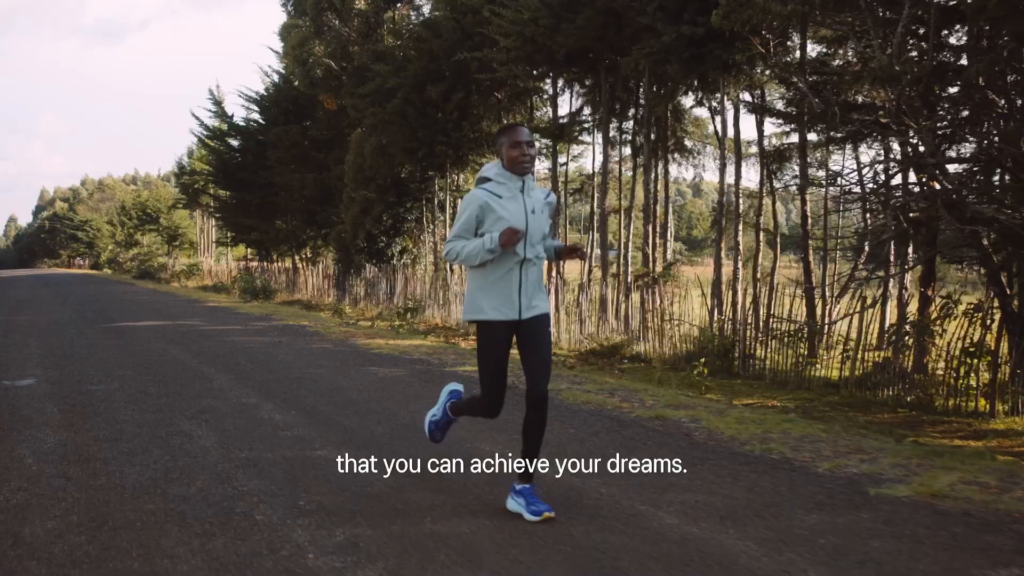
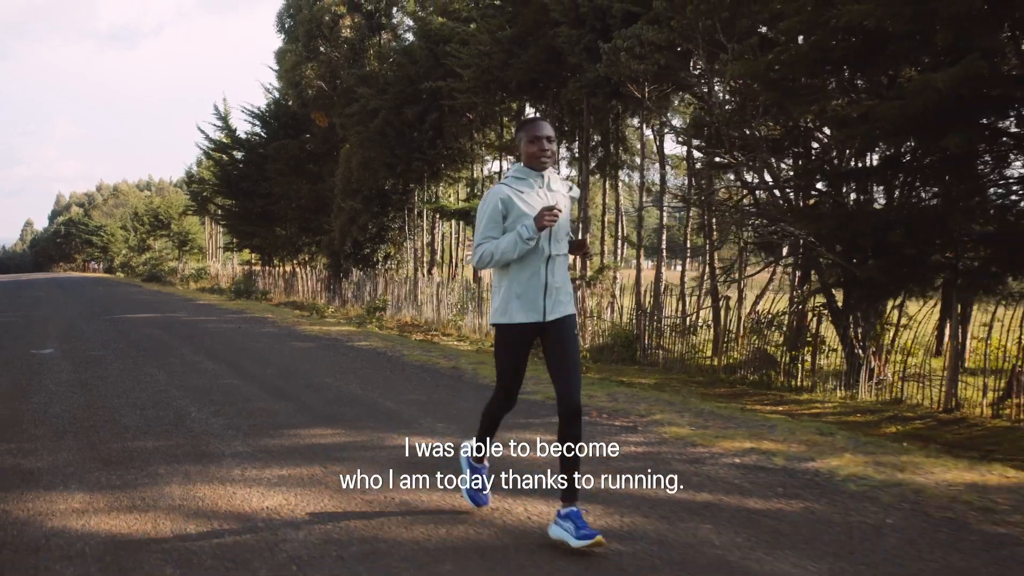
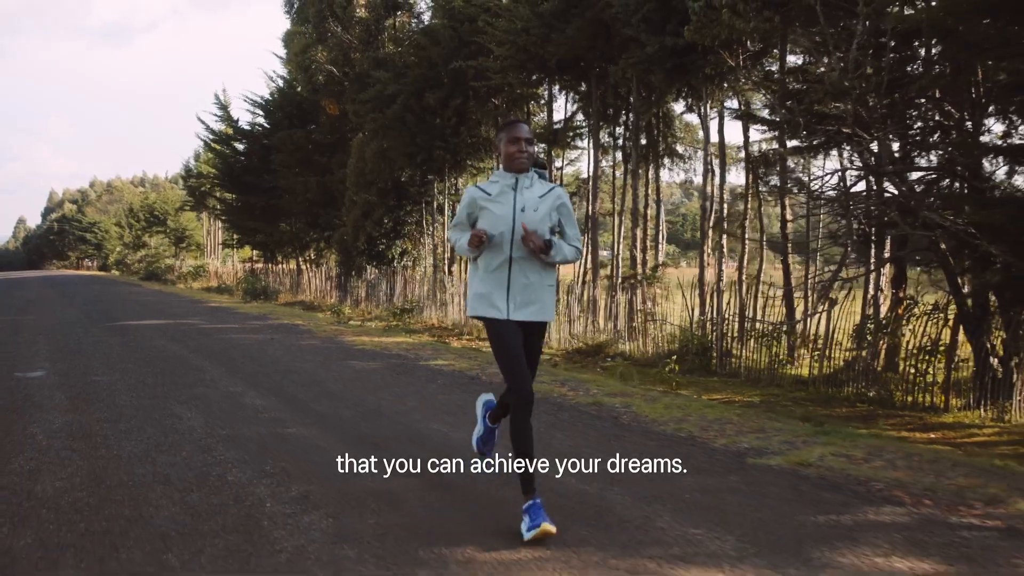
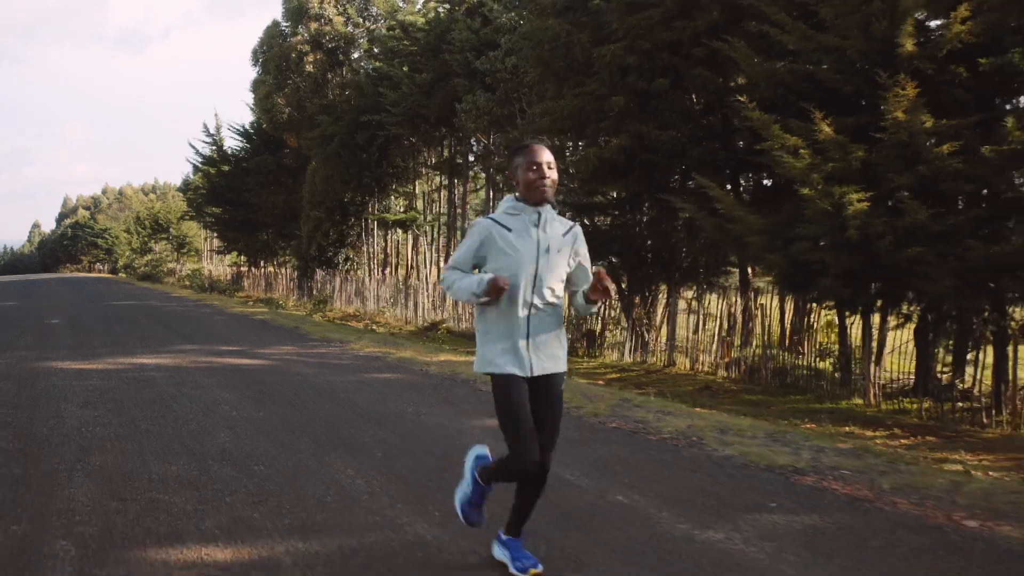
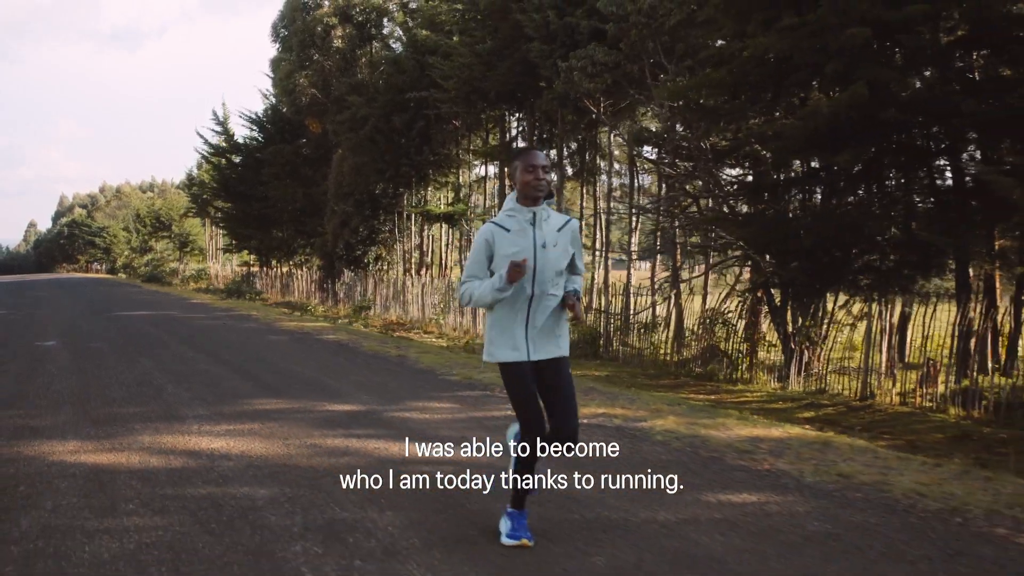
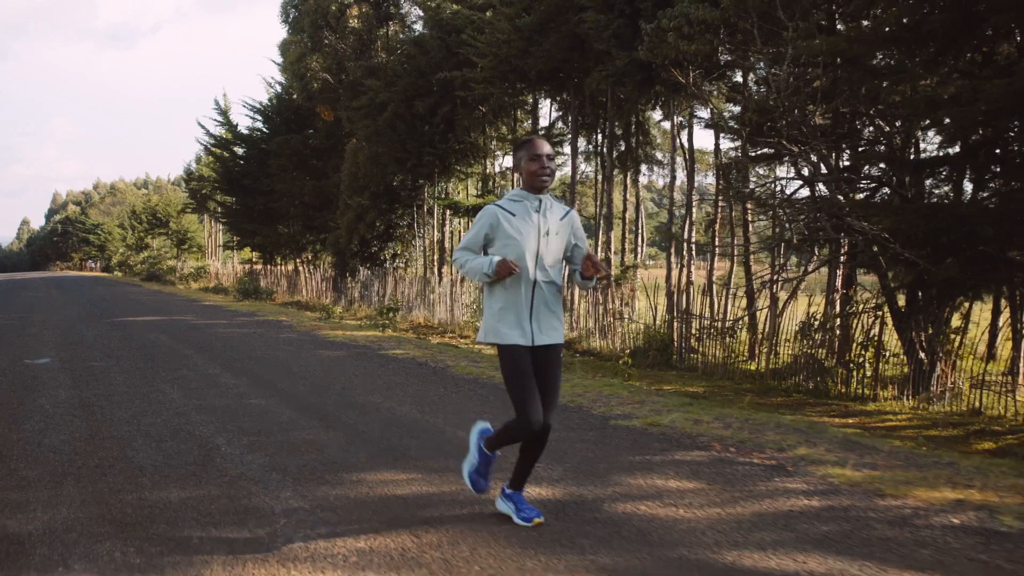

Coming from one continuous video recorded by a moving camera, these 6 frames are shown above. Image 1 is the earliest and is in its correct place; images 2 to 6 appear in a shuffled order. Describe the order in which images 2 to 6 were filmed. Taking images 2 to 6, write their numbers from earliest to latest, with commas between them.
3, 6, 2, 5, 4
